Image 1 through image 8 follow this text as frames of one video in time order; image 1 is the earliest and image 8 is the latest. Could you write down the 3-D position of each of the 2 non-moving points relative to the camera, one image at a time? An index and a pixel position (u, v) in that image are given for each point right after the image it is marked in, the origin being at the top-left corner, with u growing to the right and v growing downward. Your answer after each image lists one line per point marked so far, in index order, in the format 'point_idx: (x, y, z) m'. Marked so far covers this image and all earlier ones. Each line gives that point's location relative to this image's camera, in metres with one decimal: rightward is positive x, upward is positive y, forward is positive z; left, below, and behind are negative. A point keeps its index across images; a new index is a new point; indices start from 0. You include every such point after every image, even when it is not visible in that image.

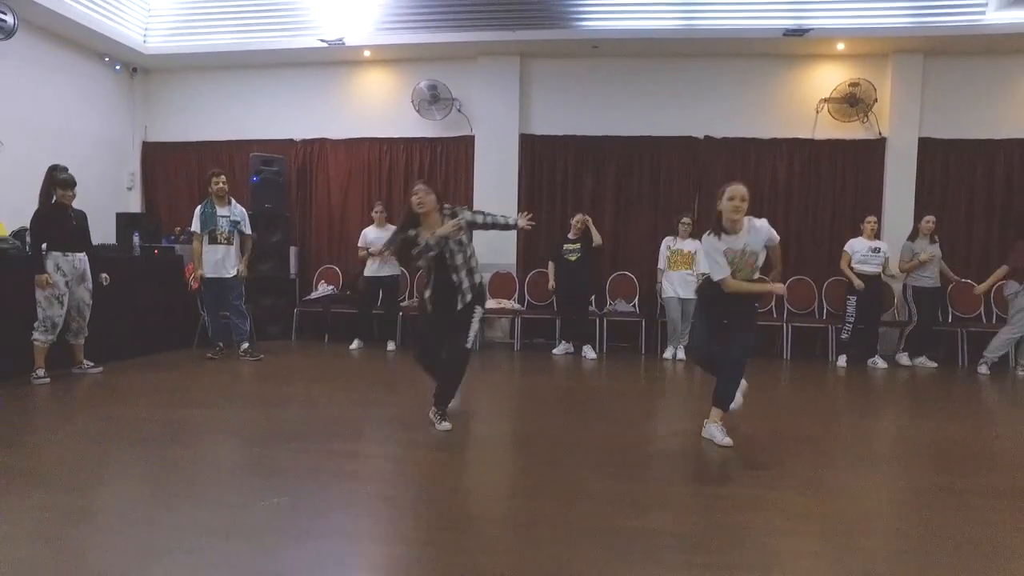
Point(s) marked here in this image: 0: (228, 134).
0: (-3.4, +1.8, +8.0) m
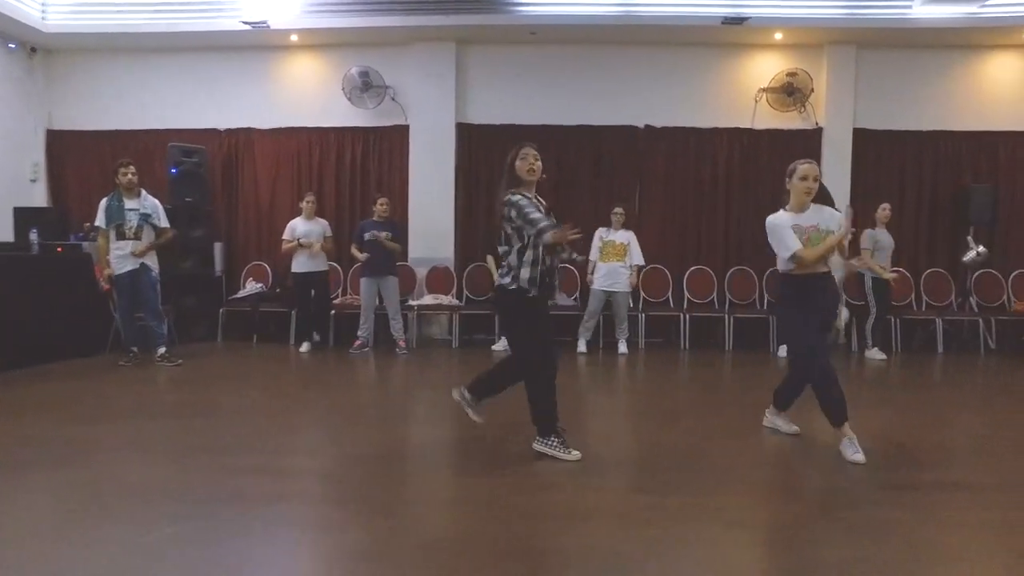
0: (-4.1, +1.8, +7.5) m
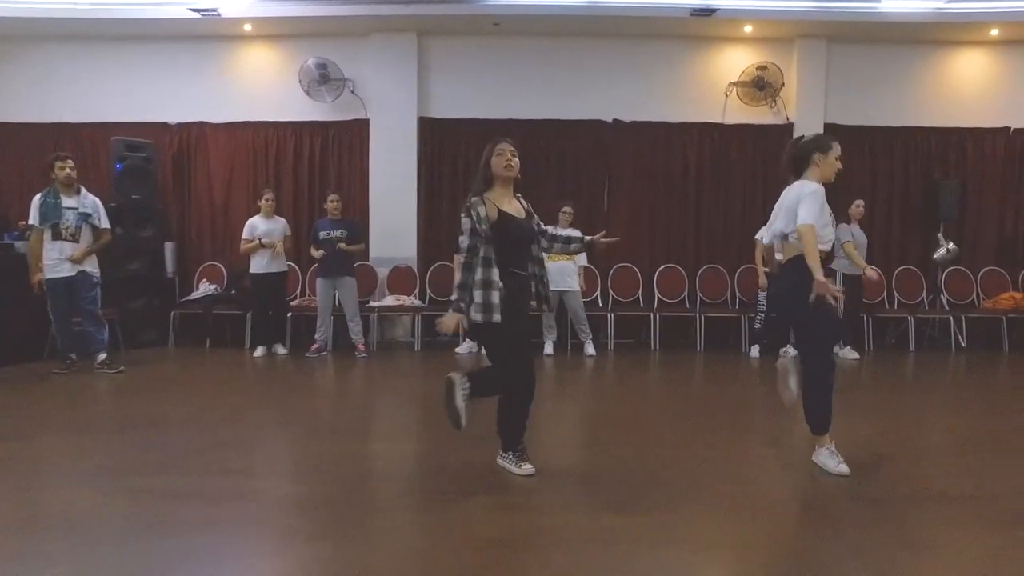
0: (-4.4, +1.8, +7.1) m
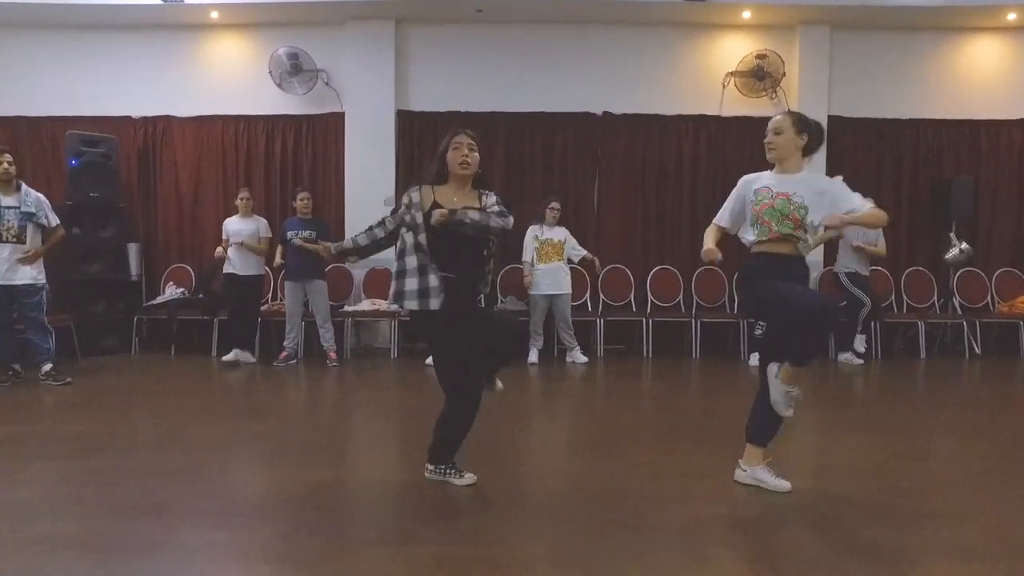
0: (-4.6, +1.8, +6.8) m
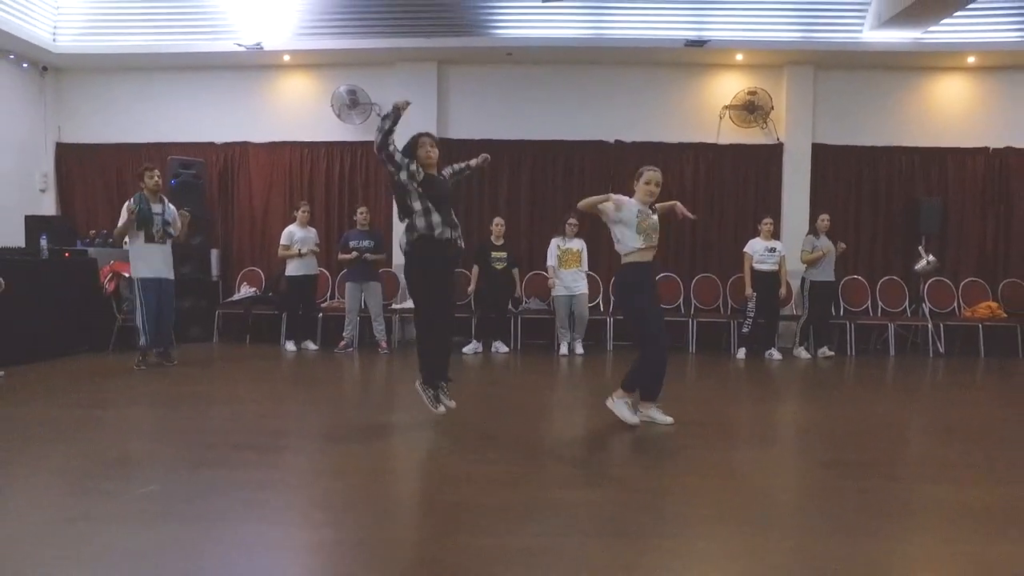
0: (-4.3, +1.8, +8.0) m
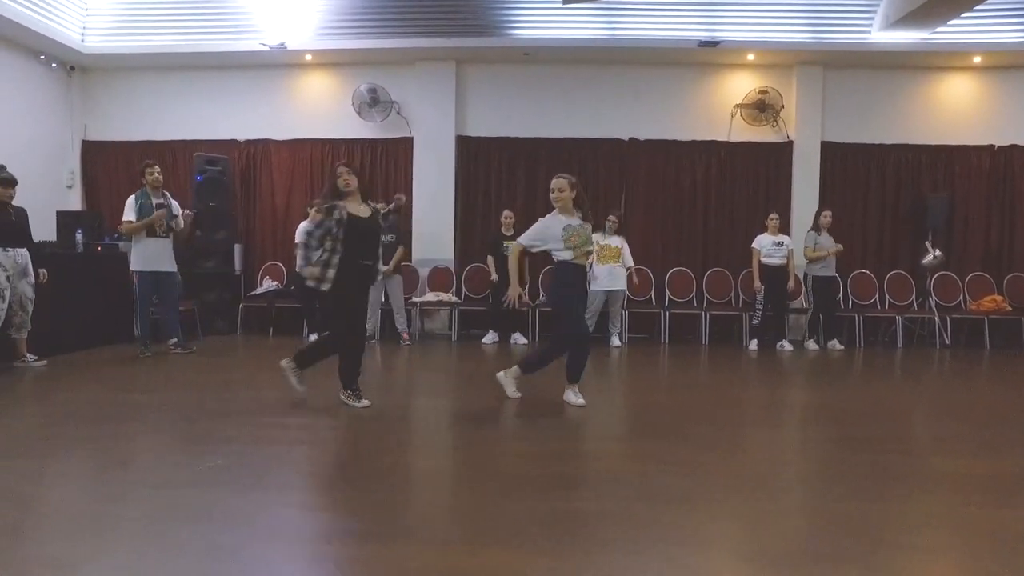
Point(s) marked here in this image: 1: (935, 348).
0: (-4.1, +1.8, +8.2) m
1: (+4.6, -0.7, +7.4) m
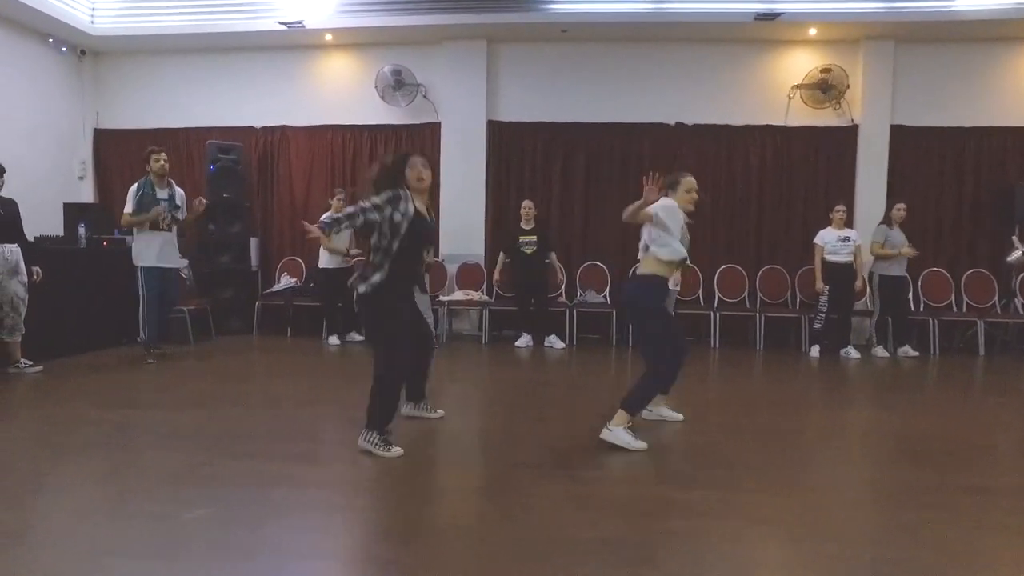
0: (-3.7, +1.9, +7.7) m
1: (+4.9, -0.7, +6.6) m
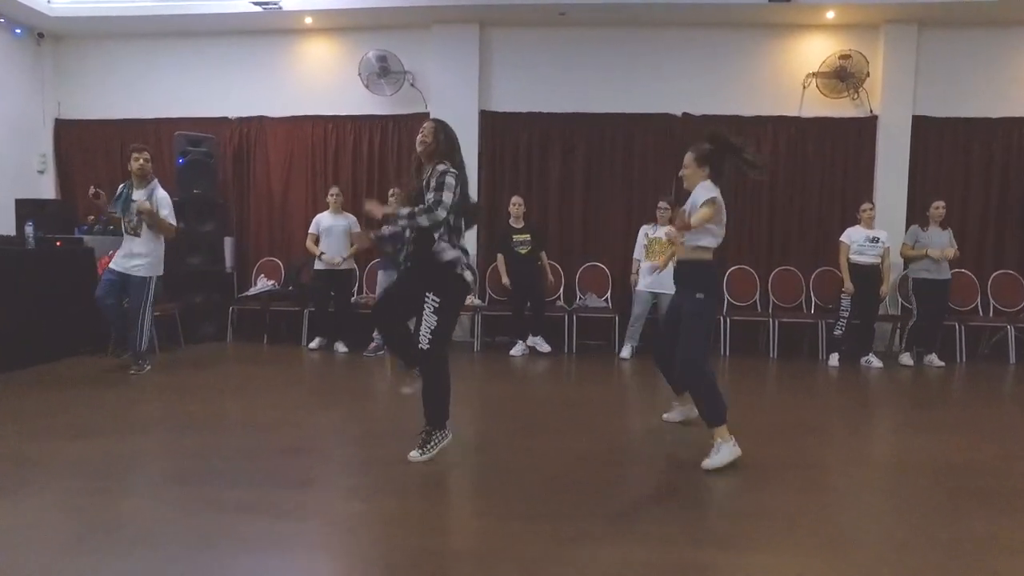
0: (-3.8, +1.9, +7.2) m
1: (+4.9, -0.7, +6.2) m
